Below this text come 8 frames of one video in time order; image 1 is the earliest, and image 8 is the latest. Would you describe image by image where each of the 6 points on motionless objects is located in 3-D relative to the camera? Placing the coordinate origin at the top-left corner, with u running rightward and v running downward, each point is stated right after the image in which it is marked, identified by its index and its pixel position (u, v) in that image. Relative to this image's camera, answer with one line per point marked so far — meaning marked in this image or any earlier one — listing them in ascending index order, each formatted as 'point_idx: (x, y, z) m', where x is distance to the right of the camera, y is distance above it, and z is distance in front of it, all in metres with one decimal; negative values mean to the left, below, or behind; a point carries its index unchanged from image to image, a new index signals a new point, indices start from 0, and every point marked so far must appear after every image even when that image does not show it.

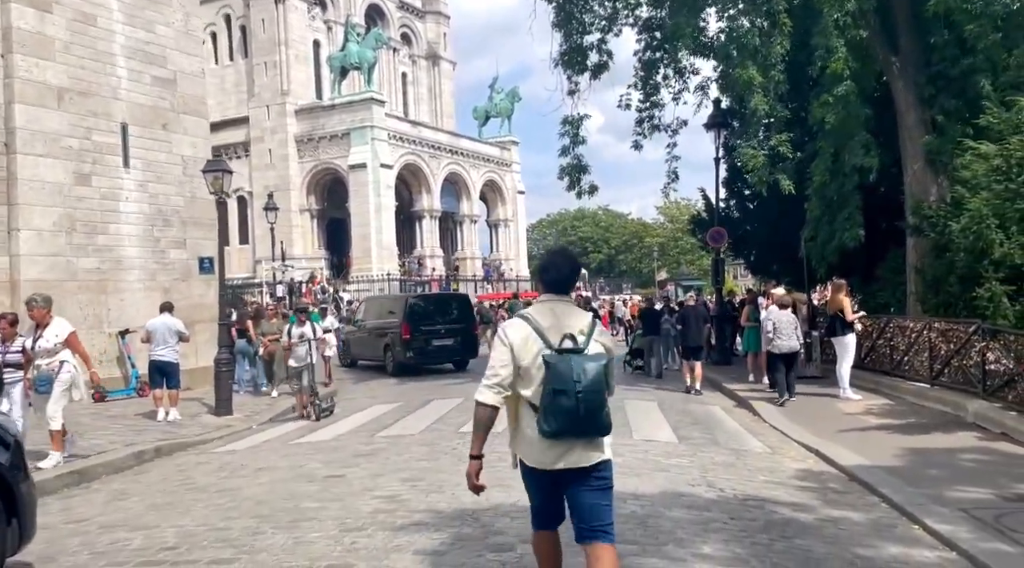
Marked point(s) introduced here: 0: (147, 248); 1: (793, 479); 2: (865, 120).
0: (-7.1, +0.7, +16.2) m
1: (+2.7, -1.9, +8.2) m
2: (+6.2, +2.9, +14.7) m
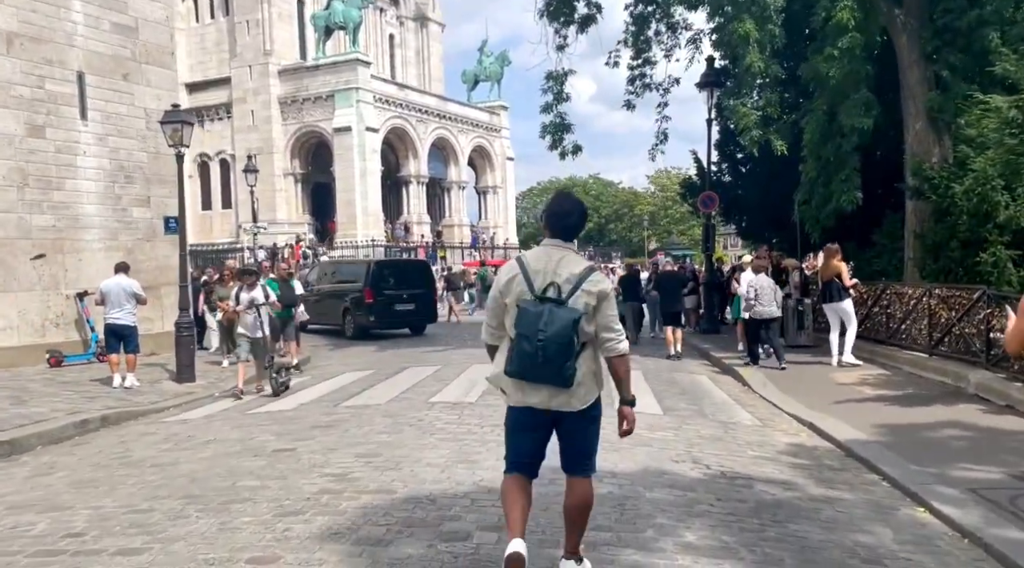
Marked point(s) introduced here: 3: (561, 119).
0: (-7.4, +1.4, +15.4) m
1: (+2.4, -1.5, +7.5) m
2: (+5.9, +3.4, +13.9) m
3: (+0.9, +3.1, +16.0) m
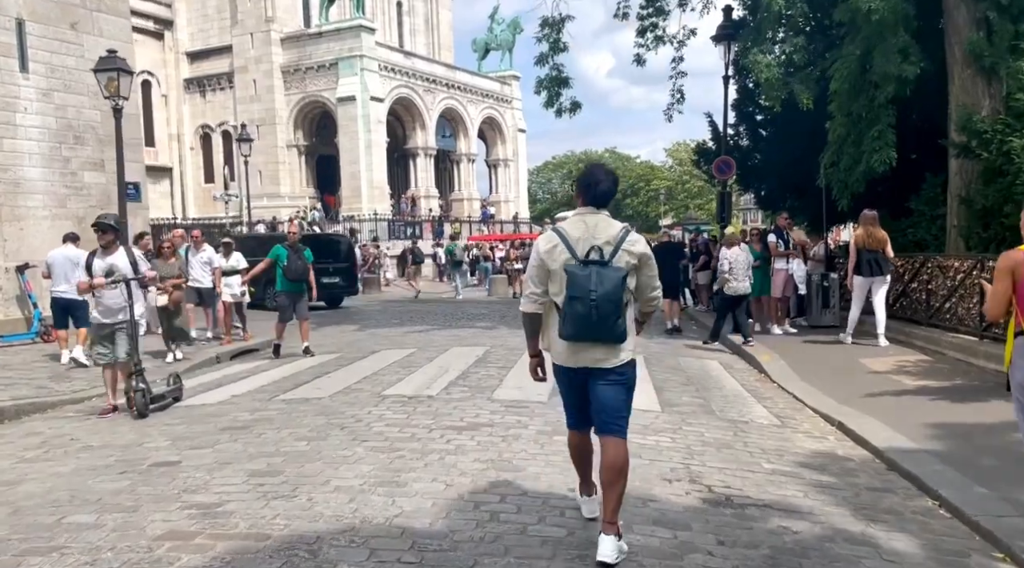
0: (-7.6, +1.9, +13.9) m
1: (+2.1, -1.3, +5.9) m
2: (+5.7, +3.8, +12.1) m
3: (+0.8, +3.6, +14.3) m
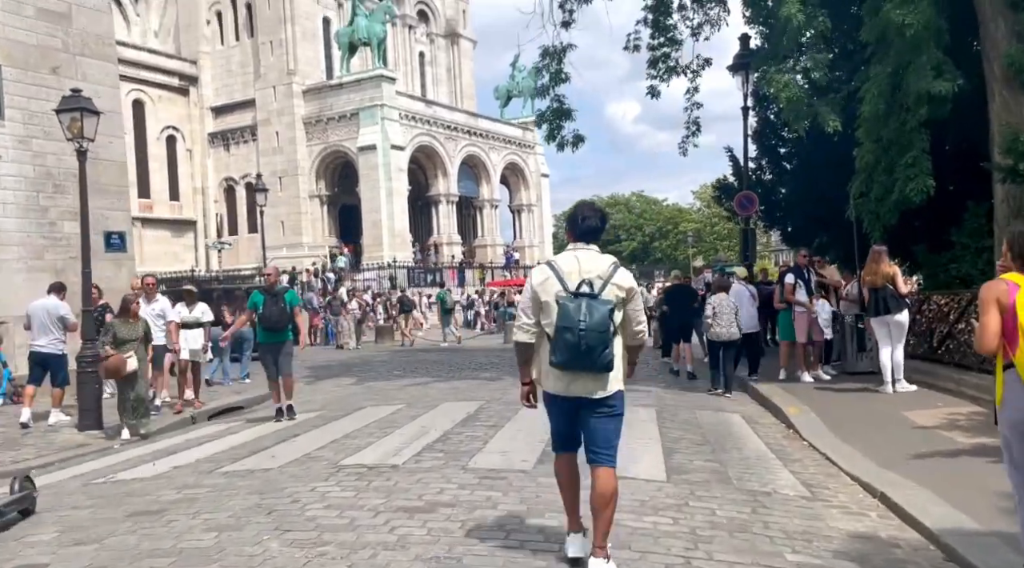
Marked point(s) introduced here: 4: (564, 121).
0: (-7.6, +1.0, +13.2) m
1: (+1.9, -1.5, +4.7) m
2: (+5.6, +3.3, +11.0) m
3: (+0.8, +2.9, +13.4) m
4: (+0.8, +2.6, +13.4) m
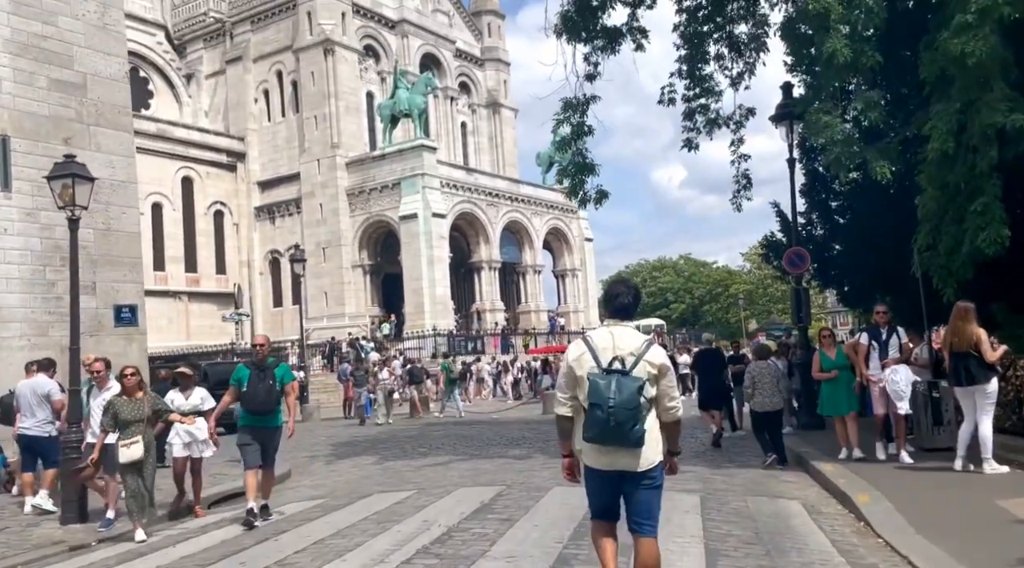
0: (-7.2, -0.2, +12.6) m
1: (+1.8, -1.8, +3.4) m
2: (+5.8, +2.6, +9.9) m
3: (+1.1, +1.9, +12.5) m
4: (+1.2, +1.6, +12.5) m
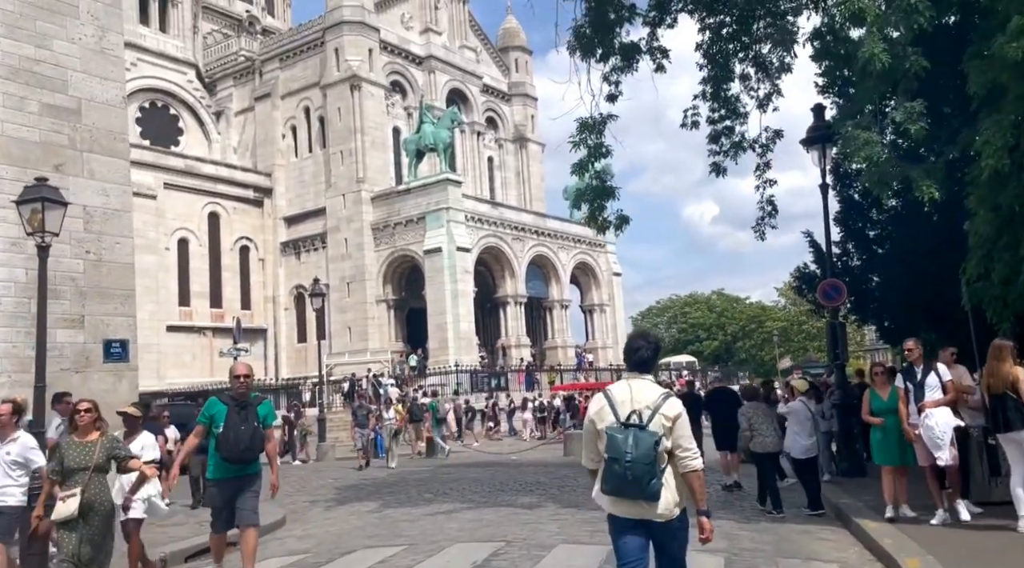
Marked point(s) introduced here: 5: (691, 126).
0: (-7.1, -0.6, +12.0) m
1: (+1.6, -1.9, +2.4) m
2: (+5.8, +2.3, +8.9) m
3: (+1.3, +1.4, +11.6) m
4: (+1.3, +1.1, +11.6) m
5: (+3.3, +2.9, +15.5) m
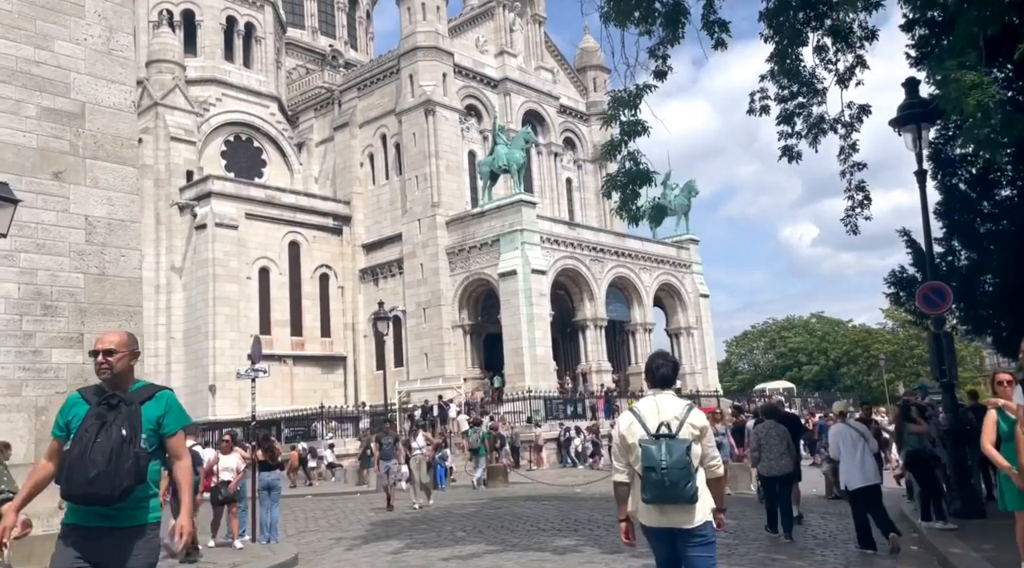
0: (-6.6, -0.8, +11.0) m
1: (+1.0, -1.6, +0.5) m
2: (+5.8, +2.4, +6.7) m
3: (+1.6, +1.4, +9.8) m
4: (+1.6, +1.1, +9.8) m
5: (+3.9, +2.8, +13.5) m
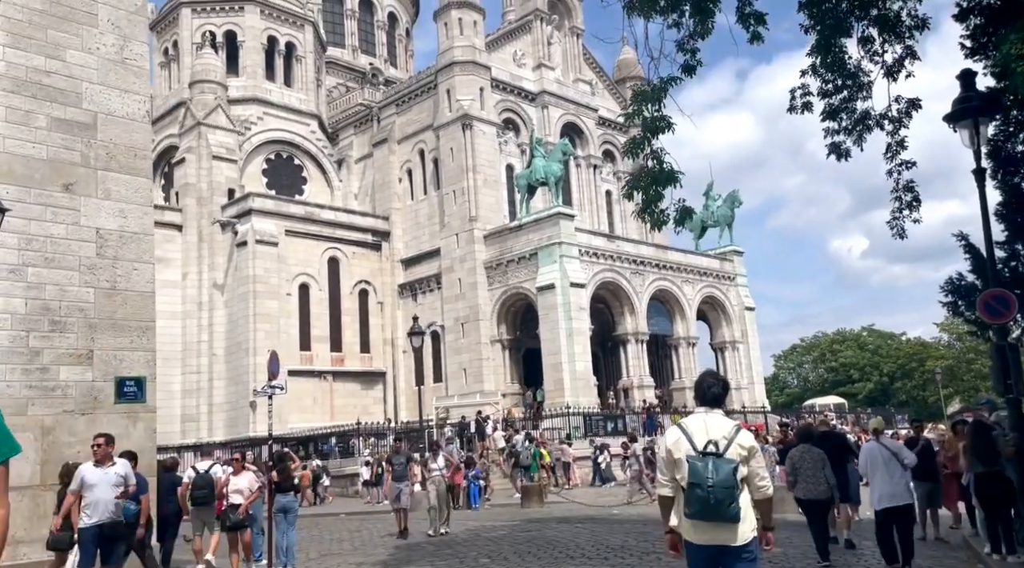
0: (-6.3, -1.0, +10.7) m
1: (+0.7, -1.6, -0.2) m
2: (+5.8, +2.4, +5.7) m
3: (+1.8, +1.3, +9.1) m
4: (+1.8, +1.0, +9.1) m
5: (+4.3, +2.7, +12.7) m
